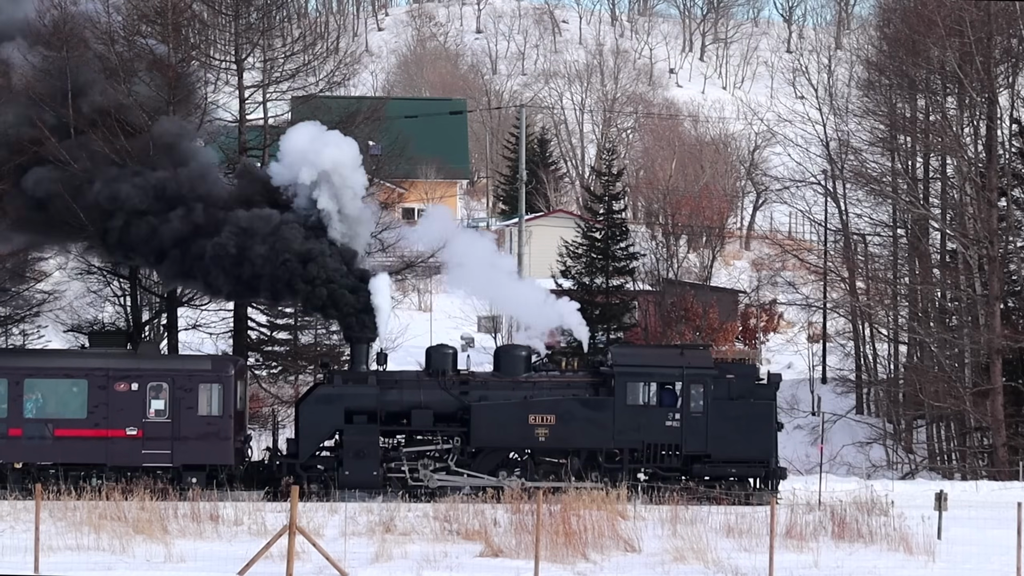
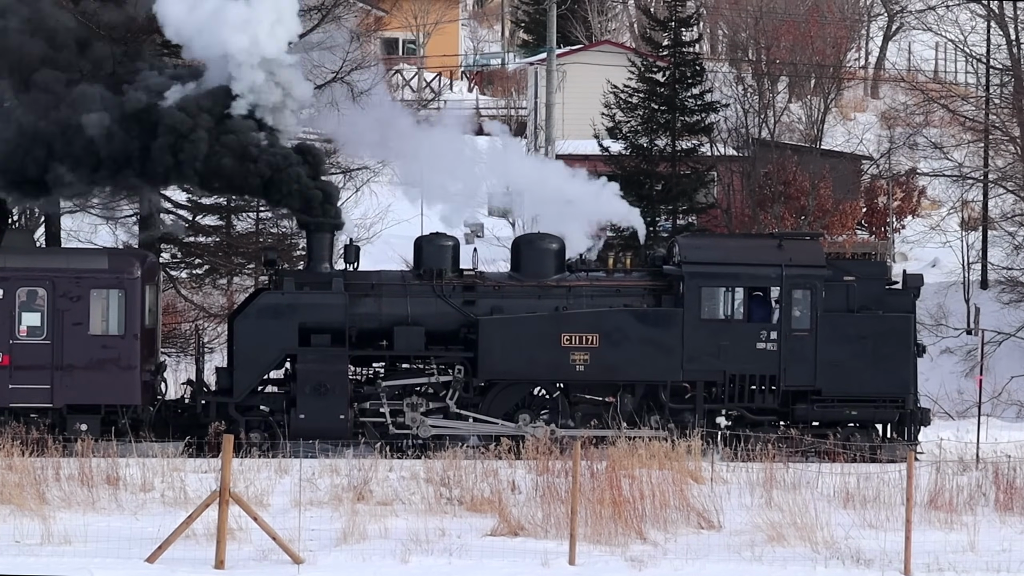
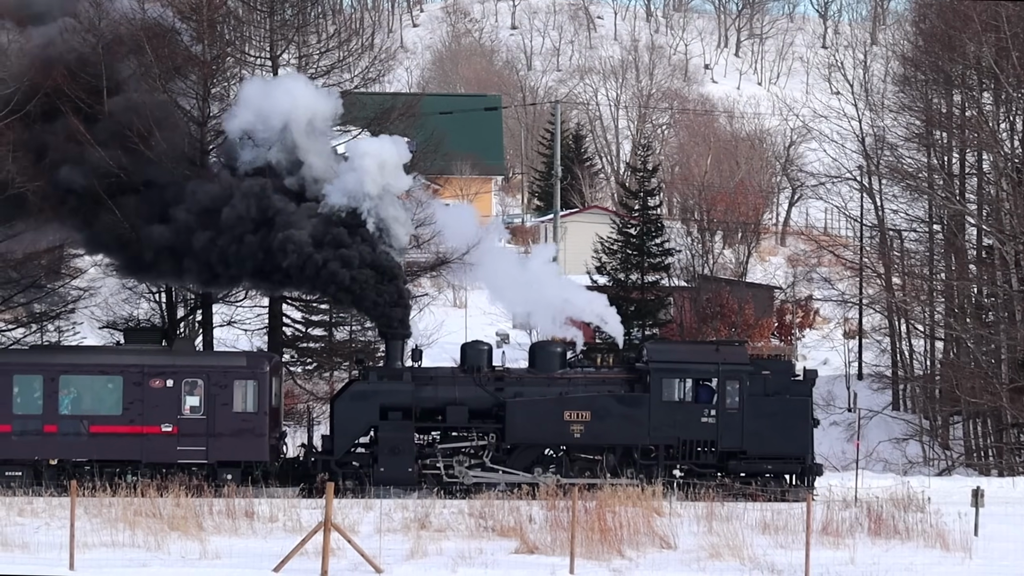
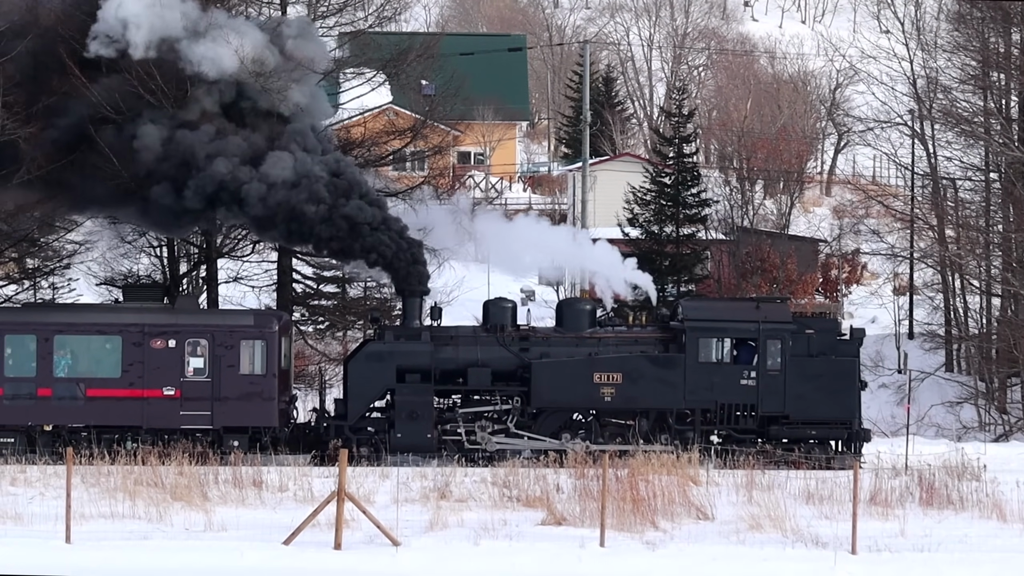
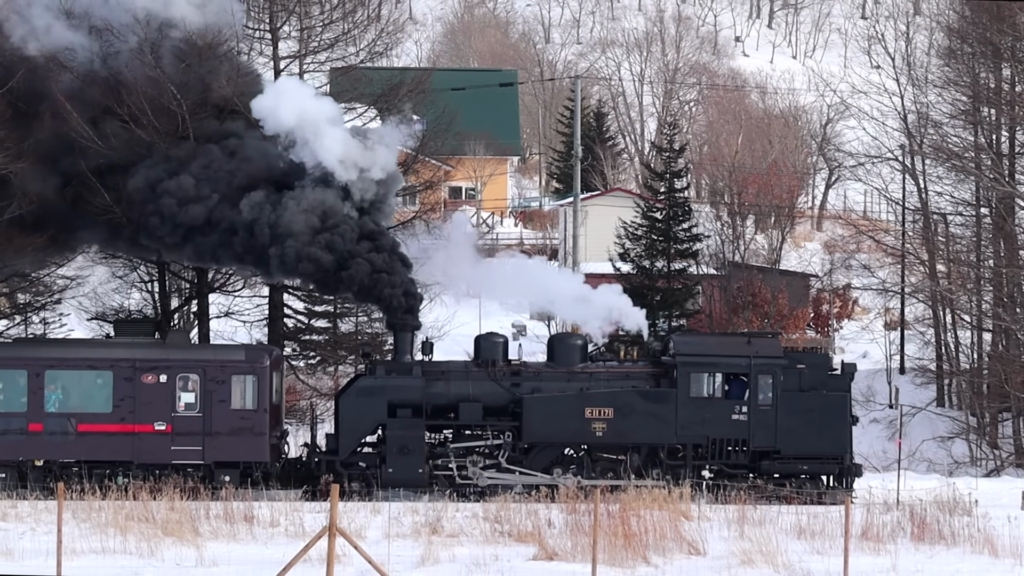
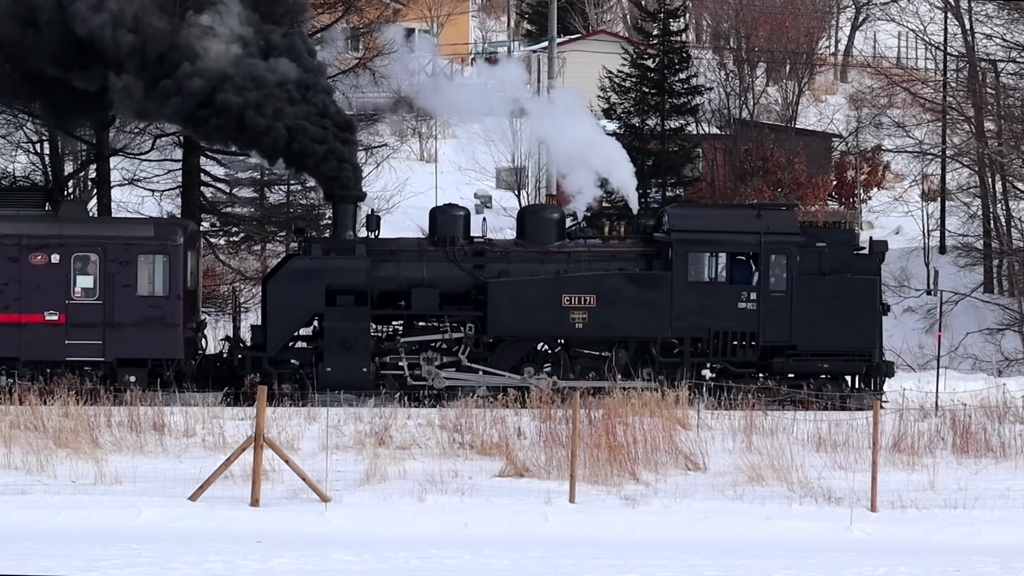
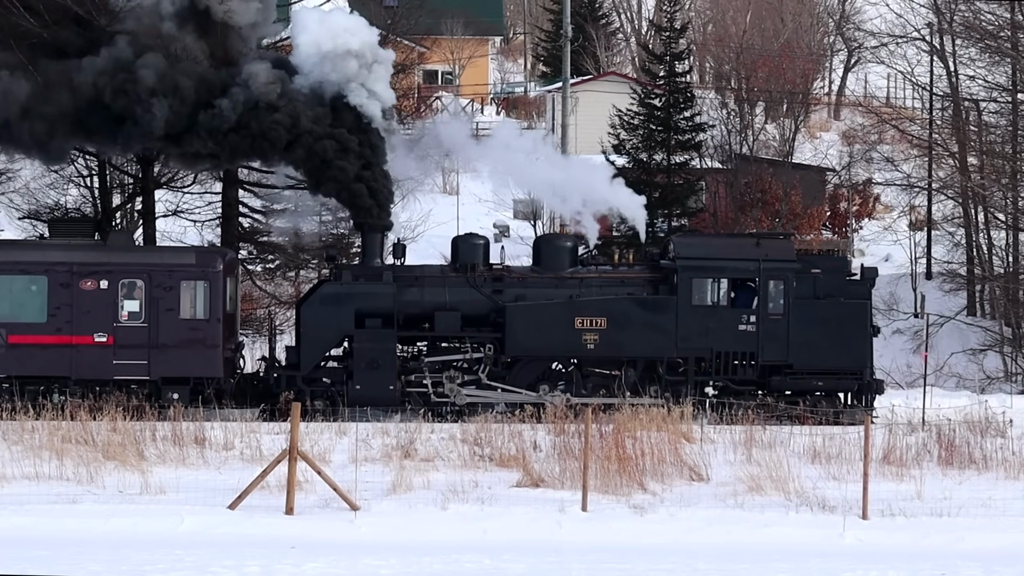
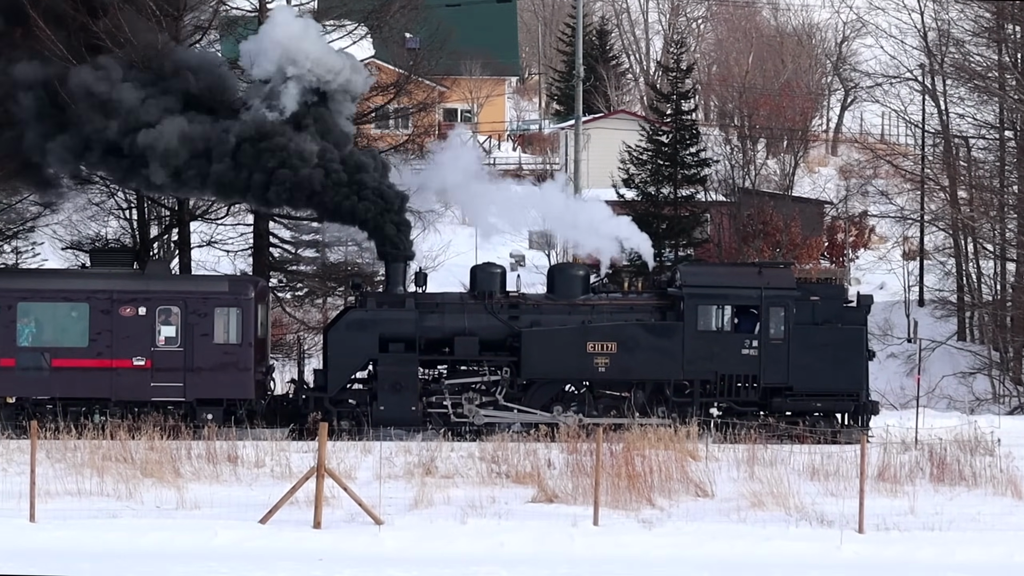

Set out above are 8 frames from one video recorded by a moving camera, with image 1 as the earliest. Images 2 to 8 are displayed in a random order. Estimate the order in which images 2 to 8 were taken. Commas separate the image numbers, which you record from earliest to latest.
3, 5, 4, 8, 7, 6, 2
